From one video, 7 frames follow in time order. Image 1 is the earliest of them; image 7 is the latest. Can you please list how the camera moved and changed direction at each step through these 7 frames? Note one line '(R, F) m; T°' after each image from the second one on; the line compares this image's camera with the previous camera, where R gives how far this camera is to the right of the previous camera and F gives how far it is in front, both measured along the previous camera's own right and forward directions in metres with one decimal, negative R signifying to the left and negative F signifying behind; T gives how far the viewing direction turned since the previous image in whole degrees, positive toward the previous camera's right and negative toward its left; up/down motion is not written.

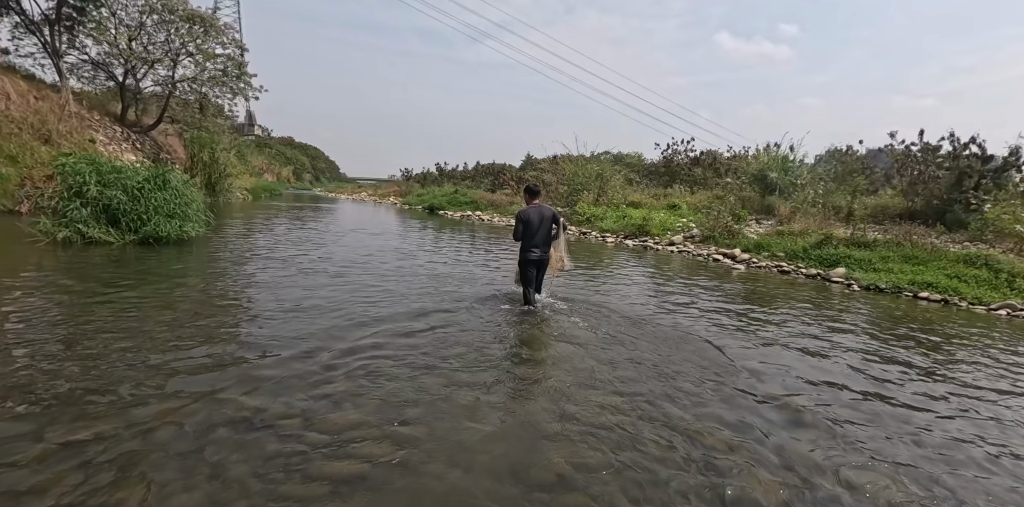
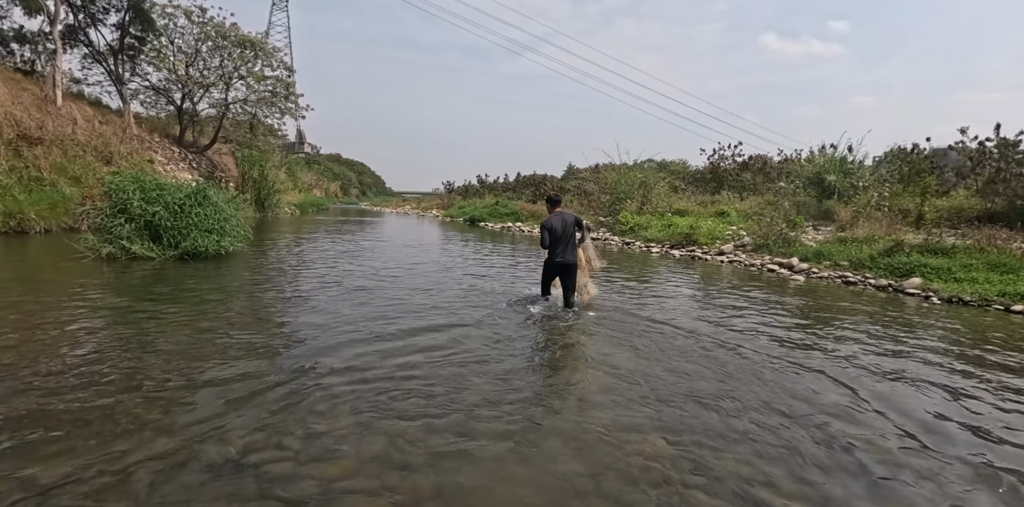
(+0.1, +0.5) m; -5°
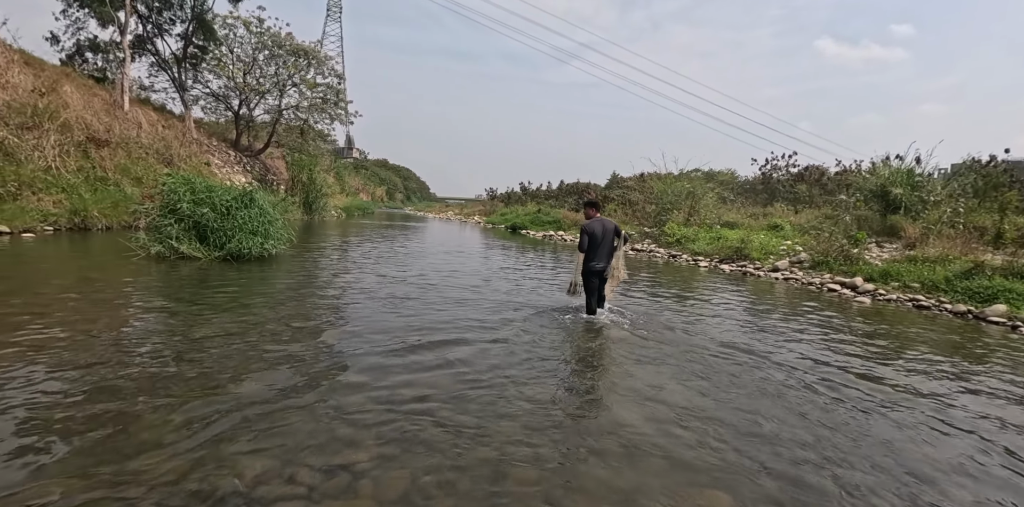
(0.0, +0.3) m; -5°
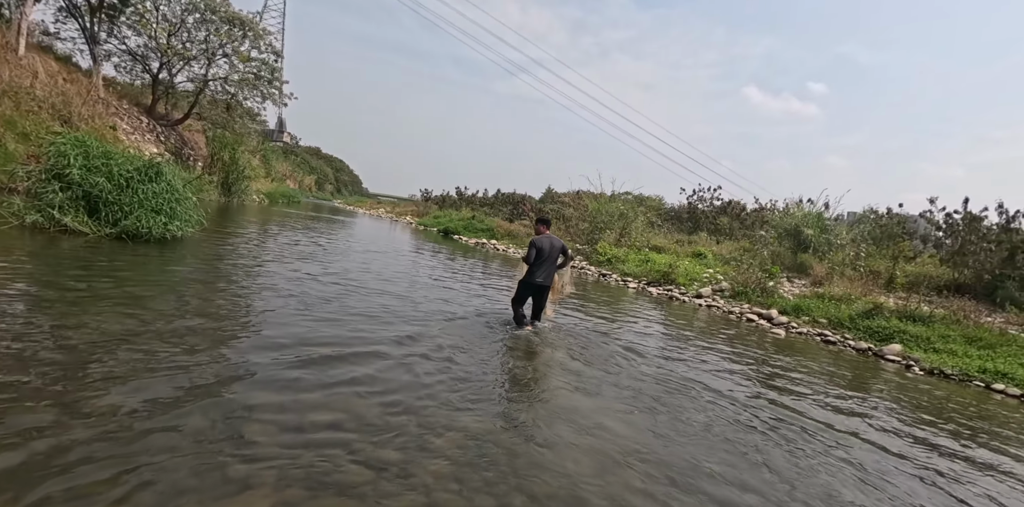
(-0.1, +0.4) m; +8°
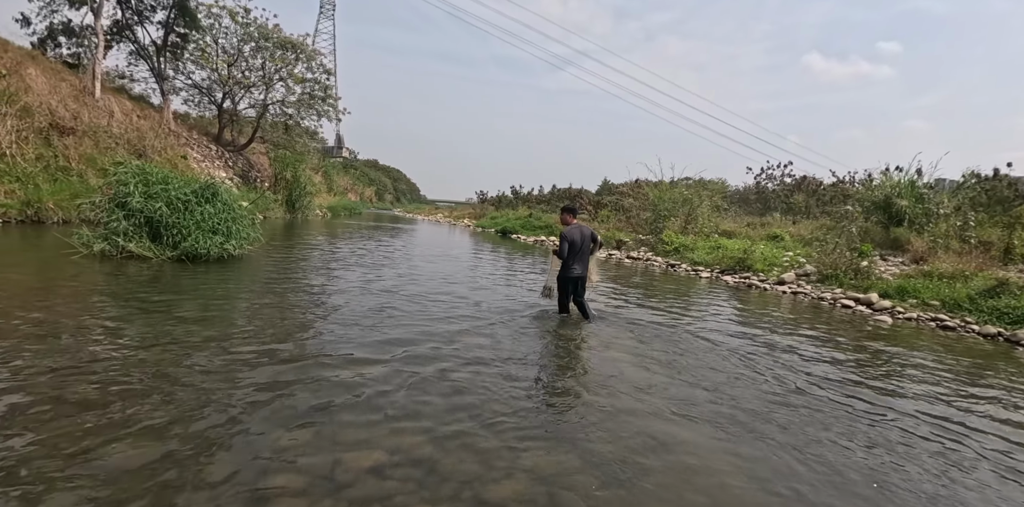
(0.0, +0.6) m; -7°
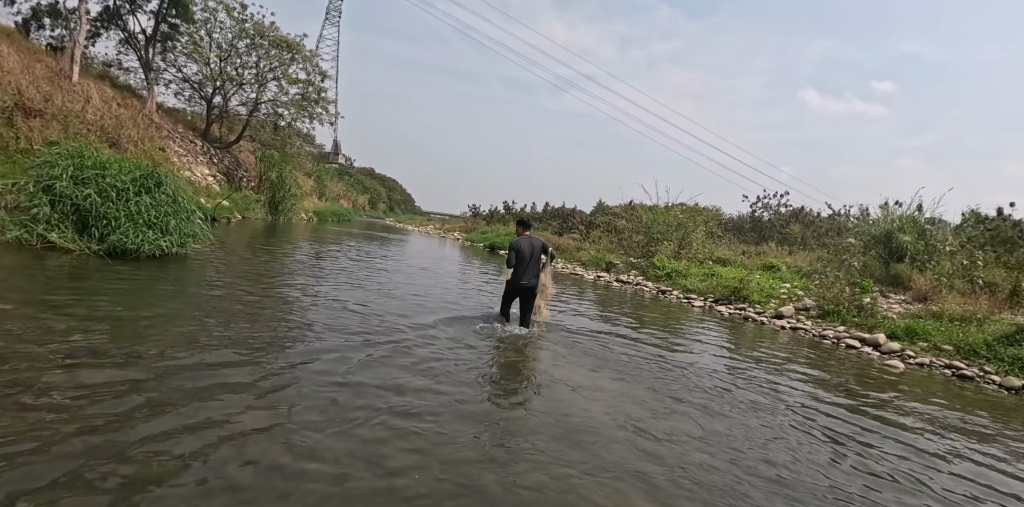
(+0.3, +1.0) m; +1°
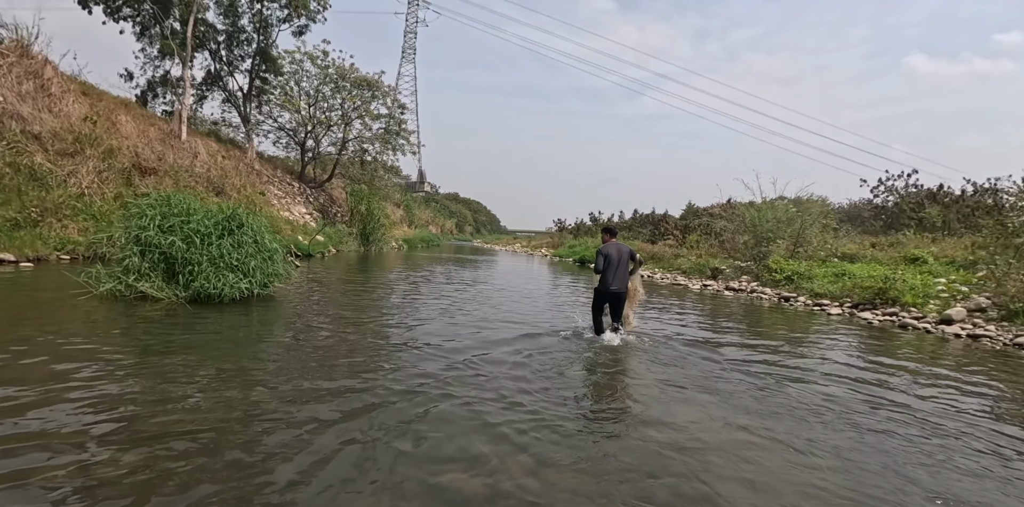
(-0.1, +1.1) m; -10°
